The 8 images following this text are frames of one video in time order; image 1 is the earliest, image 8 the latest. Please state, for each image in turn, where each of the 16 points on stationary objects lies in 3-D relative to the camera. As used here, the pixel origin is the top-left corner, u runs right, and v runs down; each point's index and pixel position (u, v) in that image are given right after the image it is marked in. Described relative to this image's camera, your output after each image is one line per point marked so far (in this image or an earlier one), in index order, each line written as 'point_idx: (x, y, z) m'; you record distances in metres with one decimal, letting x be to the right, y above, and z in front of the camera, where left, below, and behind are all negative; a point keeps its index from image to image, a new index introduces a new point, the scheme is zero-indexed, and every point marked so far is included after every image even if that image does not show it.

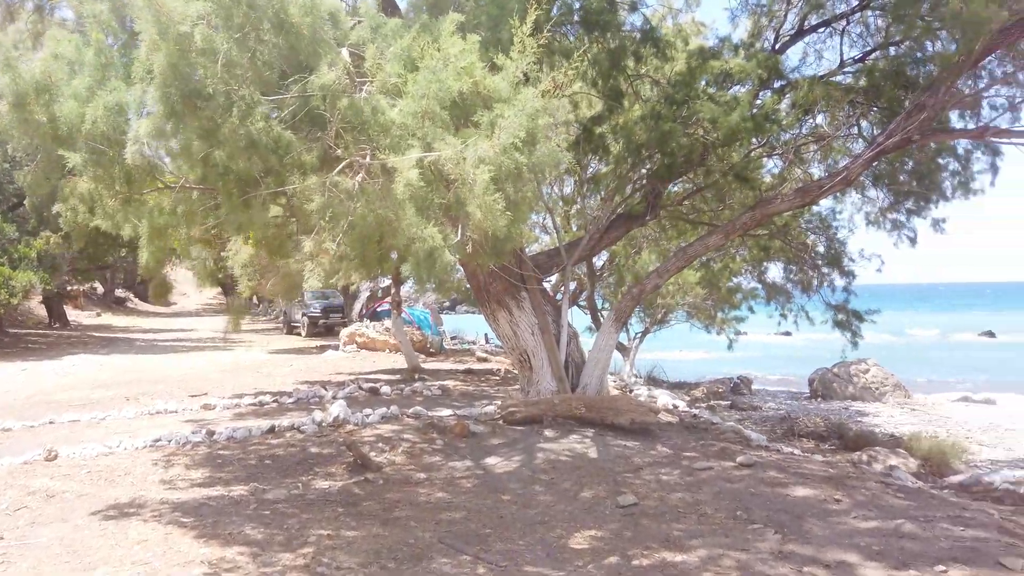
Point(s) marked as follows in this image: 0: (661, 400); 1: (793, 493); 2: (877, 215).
0: (+1.6, -1.2, +8.3) m
1: (+1.4, -1.0, +3.8) m
2: (+3.7, +0.8, +7.7) m
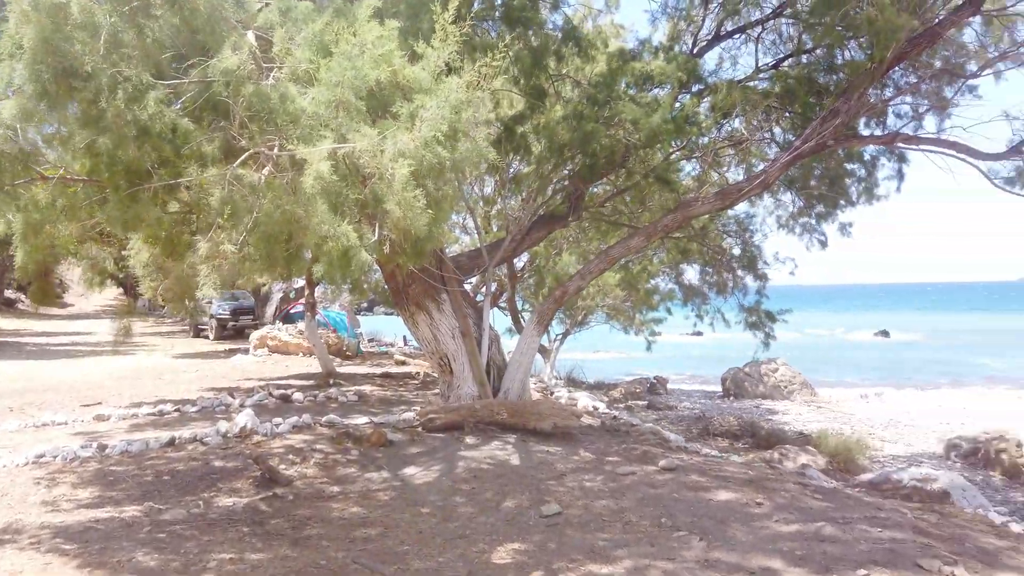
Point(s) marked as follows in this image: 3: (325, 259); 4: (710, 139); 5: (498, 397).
0: (+0.8, -1.2, +8.3) m
1: (+1.0, -1.0, +3.8) m
2: (+2.9, +0.7, +7.9) m
3: (-0.8, +0.1, +3.1) m
4: (+1.6, +1.2, +6.1) m
5: (-0.1, -0.8, +5.6) m
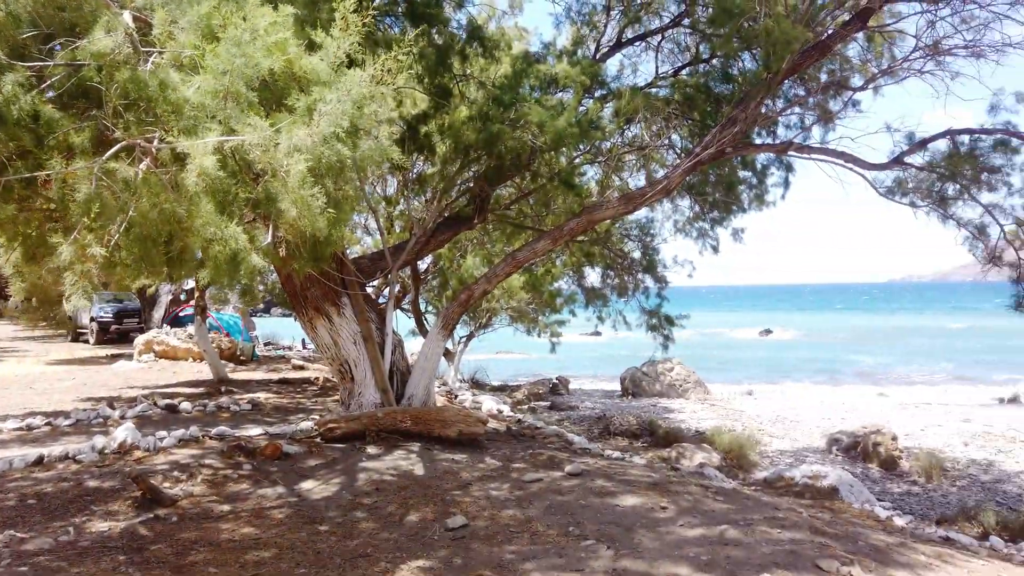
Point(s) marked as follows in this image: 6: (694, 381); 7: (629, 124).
0: (-0.3, -1.3, +8.2) m
1: (+0.5, -1.1, +3.8) m
2: (+1.9, +0.7, +8.1) m
3: (-1.1, +0.1, +2.9) m
4: (+0.8, +1.2, +6.1) m
5: (-0.8, -0.8, +5.5) m
6: (+3.4, -1.7, +13.8) m
7: (+0.9, +1.3, +6.0) m
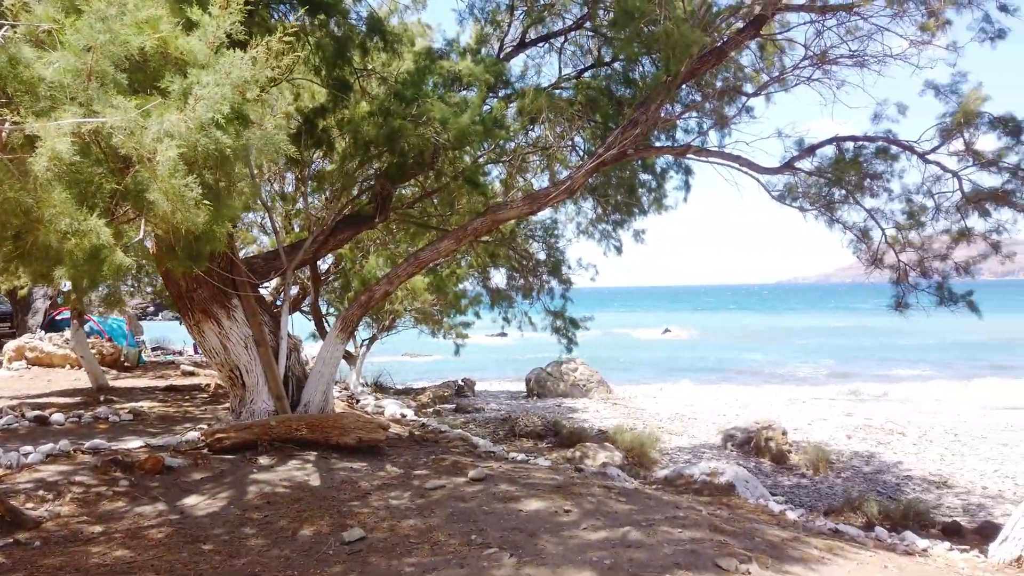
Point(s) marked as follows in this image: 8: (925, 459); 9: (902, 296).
0: (-1.3, -1.3, +8.0) m
1: (+0.1, -1.1, +3.7) m
2: (+0.8, +0.7, +8.2) m
3: (-1.5, +0.1, +2.6) m
4: (0.0, +1.2, +6.1) m
5: (-1.5, -0.9, +5.2) m
6: (+1.6, -1.7, +14.0) m
7: (+0.2, +1.3, +5.9) m
8: (+4.7, -2.0, +8.6) m
9: (+2.9, -0.1, +5.6) m
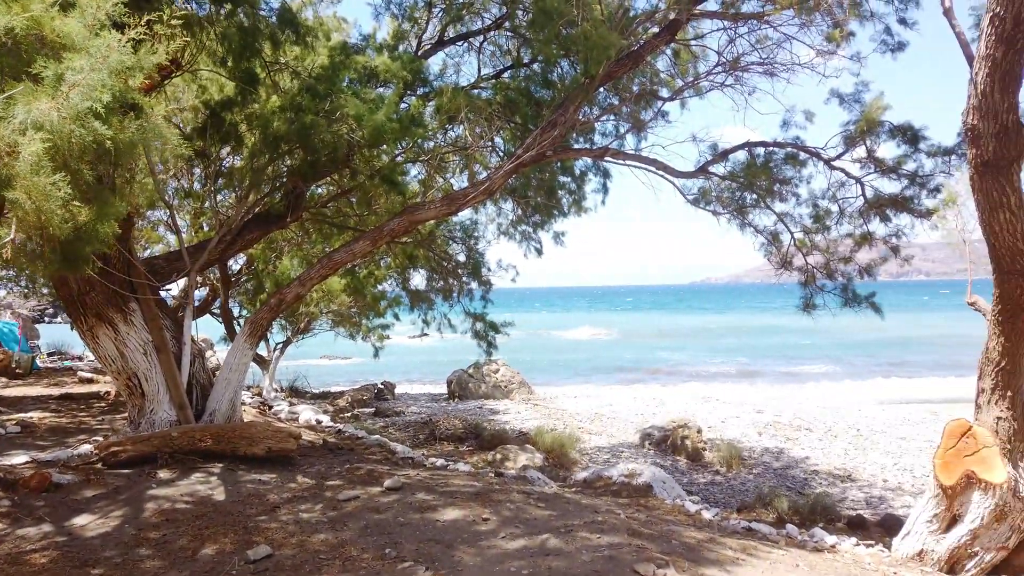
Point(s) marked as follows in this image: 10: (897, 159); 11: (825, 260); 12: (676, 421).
0: (-2.2, -1.3, +7.7) m
1: (-0.3, -1.1, +3.6) m
2: (0.0, +0.7, +8.1) m
3: (-1.8, +0.1, +2.3) m
4: (-0.6, +1.1, +6.0) m
5: (-2.0, -0.9, +4.9) m
6: (+0.1, -1.7, +14.0) m
7: (-0.5, +1.3, +5.8) m
8: (+3.8, -2.0, +9.0) m
9: (+2.3, -0.1, +5.8) m
10: (+3.0, +1.0, +5.9) m
11: (+2.4, +0.2, +5.7) m
12: (+2.2, -1.8, +10.1) m
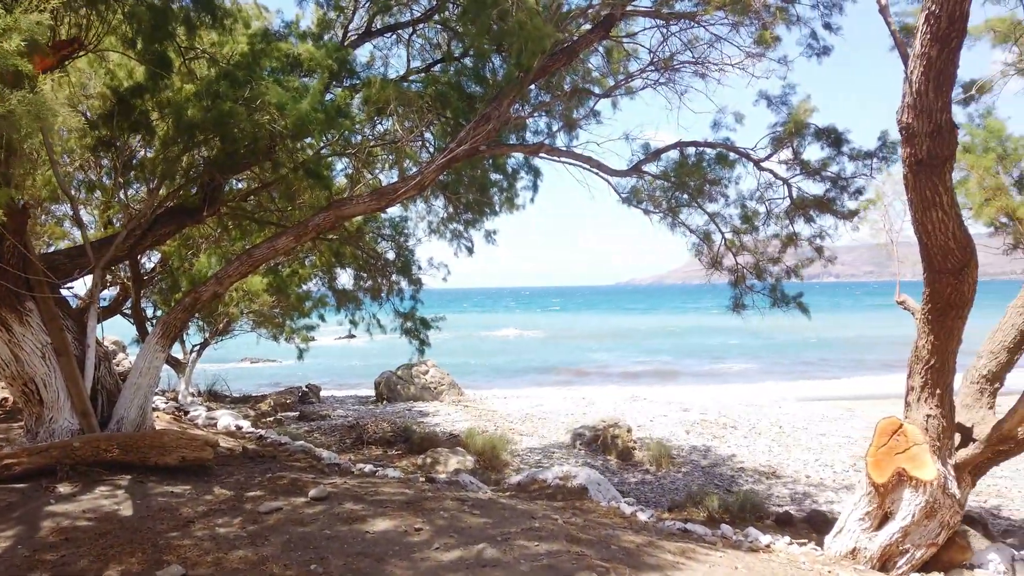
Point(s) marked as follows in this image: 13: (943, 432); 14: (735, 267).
0: (-2.8, -1.3, +7.3) m
1: (-0.6, -1.1, +3.4) m
2: (-0.8, +0.7, +7.9) m
3: (-2.0, +0.1, +2.0) m
4: (-1.1, +1.2, +5.8) m
5: (-2.5, -0.9, +4.6) m
6: (-1.2, -1.7, +13.8) m
7: (-1.0, +1.3, +5.6) m
8: (+3.0, -2.0, +9.1) m
9: (+1.8, -0.1, +5.8) m
10: (+2.5, +1.0, +6.0) m
11: (+1.9, +0.2, +5.8) m
12: (+1.3, -1.8, +10.1) m
13: (+2.0, -0.7, +3.5) m
14: (+1.7, +0.2, +5.8) m
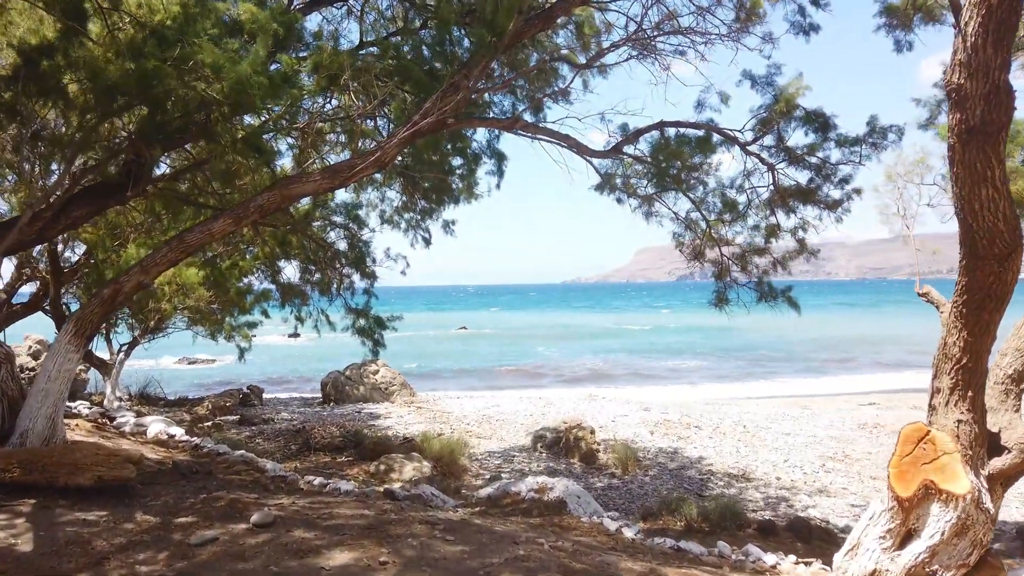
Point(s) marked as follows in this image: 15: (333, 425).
0: (-3.2, -1.2, +6.6) m
1: (-0.7, -1.0, +2.9) m
2: (-1.1, +0.7, +7.4) m
3: (-1.9, +0.1, +1.4) m
4: (-1.4, +1.2, +5.2) m
5: (-2.6, -0.8, +3.9) m
6: (-2.0, -1.7, +13.2) m
7: (-1.2, +1.3, +5.0) m
8: (+2.5, -1.9, +8.8) m
9: (+1.5, 0.0, +5.5) m
10: (+2.2, +1.1, +5.7) m
11: (+1.6, +0.3, +5.4) m
12: (+0.7, -1.7, +9.7) m
13: (+2.0, -0.6, +3.2) m
14: (+1.5, +0.2, +5.4) m
15: (-2.4, -1.8, +9.9) m
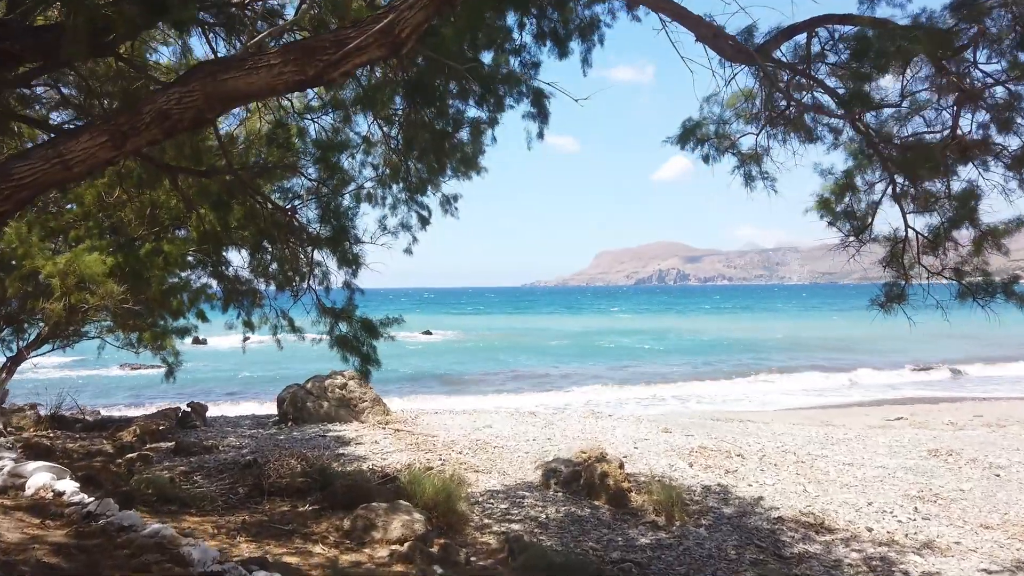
0: (-3.0, -1.2, +4.6) m
1: (-0.3, -1.0, +1.0) m
2: (-1.0, +0.8, +5.5) m
3: (-1.4, +0.2, -0.6) m
4: (-1.0, +1.3, +3.2) m
5: (-2.2, -0.7, +1.9) m
6: (-2.1, -1.6, +11.3) m
7: (-0.9, +1.4, +3.1) m
8: (+2.6, -1.9, +7.1) m
9: (+1.8, 0.0, +3.7) m
10: (+2.5, +1.1, +4.0) m
11: (+1.9, +0.3, +3.6) m
12: (+0.8, -1.7, +7.8) m
13: (+2.4, -0.6, +1.4) m
14: (+1.8, +0.2, +3.7) m
15: (-2.3, -1.8, +7.9) m
